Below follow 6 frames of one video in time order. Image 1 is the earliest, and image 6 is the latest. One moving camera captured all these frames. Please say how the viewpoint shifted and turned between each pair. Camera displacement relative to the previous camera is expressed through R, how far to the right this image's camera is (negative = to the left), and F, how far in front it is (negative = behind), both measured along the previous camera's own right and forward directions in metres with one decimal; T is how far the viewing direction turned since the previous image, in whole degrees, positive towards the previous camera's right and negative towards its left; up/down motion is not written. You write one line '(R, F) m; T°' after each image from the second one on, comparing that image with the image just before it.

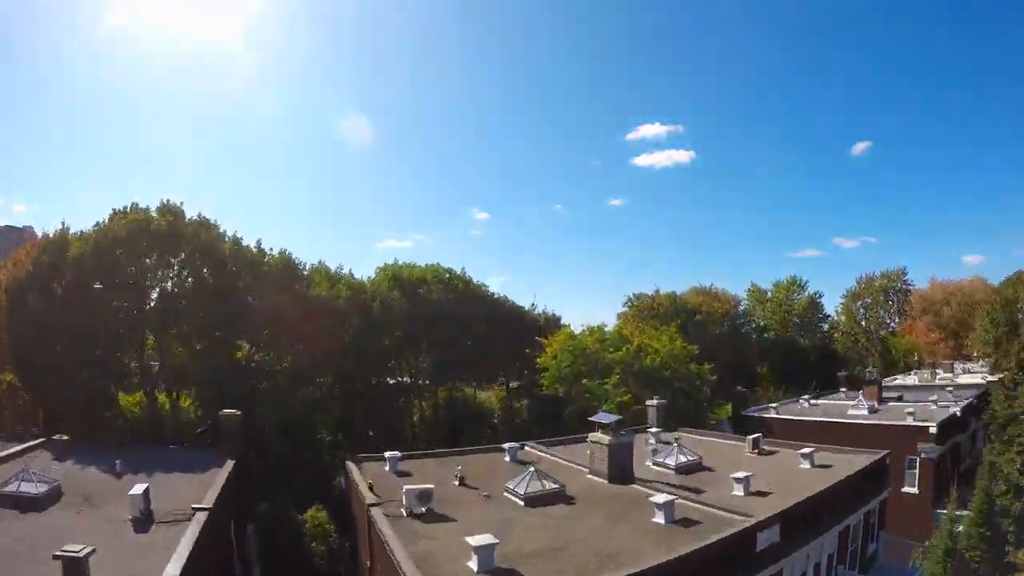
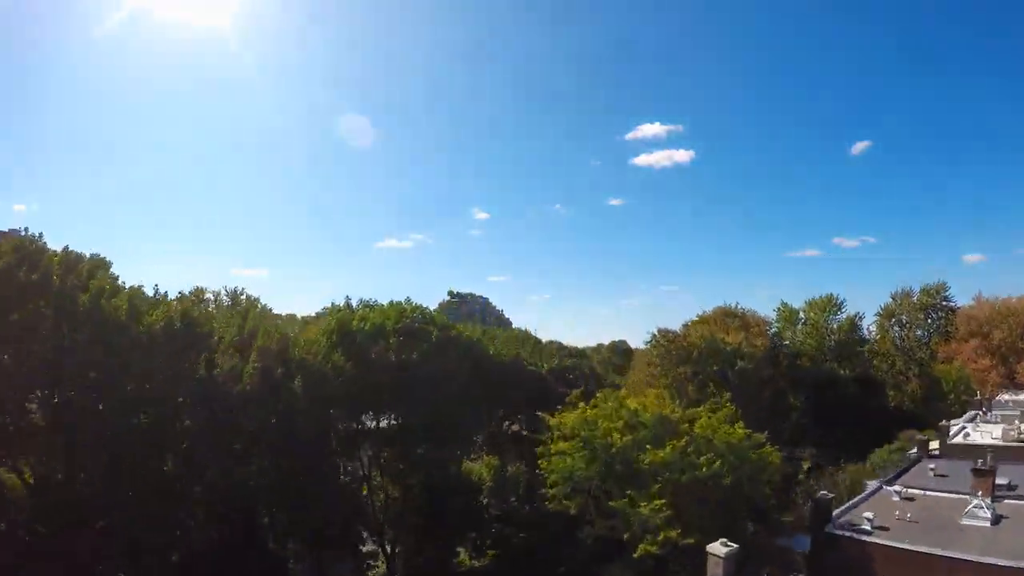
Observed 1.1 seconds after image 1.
(+0.3, +6.4) m; 0°
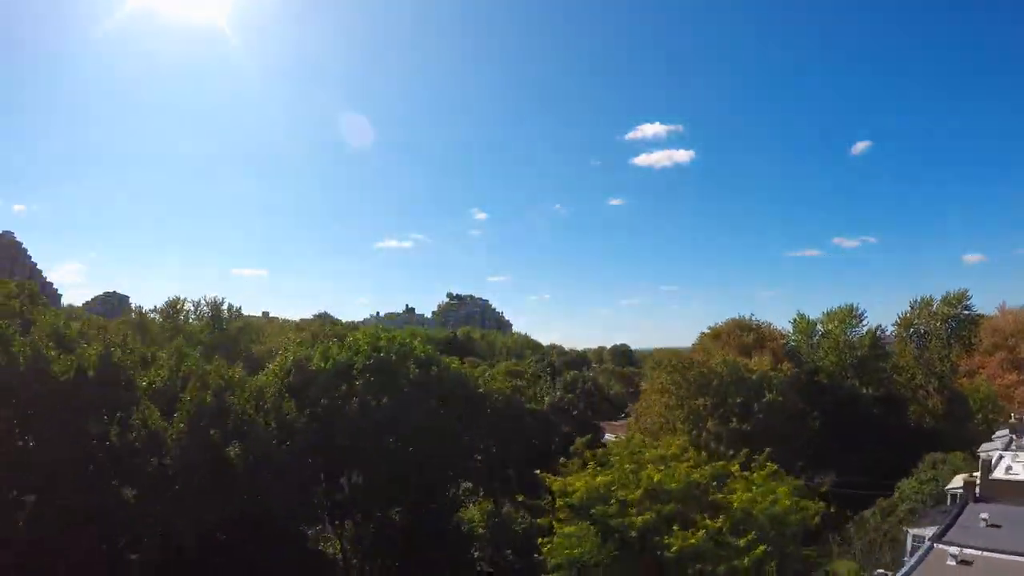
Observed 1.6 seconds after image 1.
(+0.1, +2.8) m; 0°
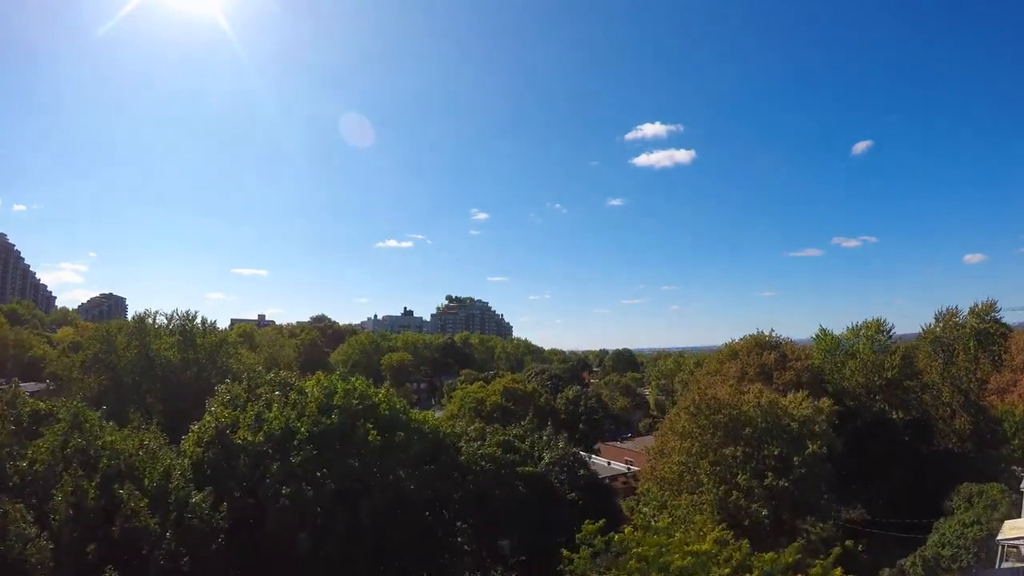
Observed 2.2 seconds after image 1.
(+0.2, +3.4) m; 0°
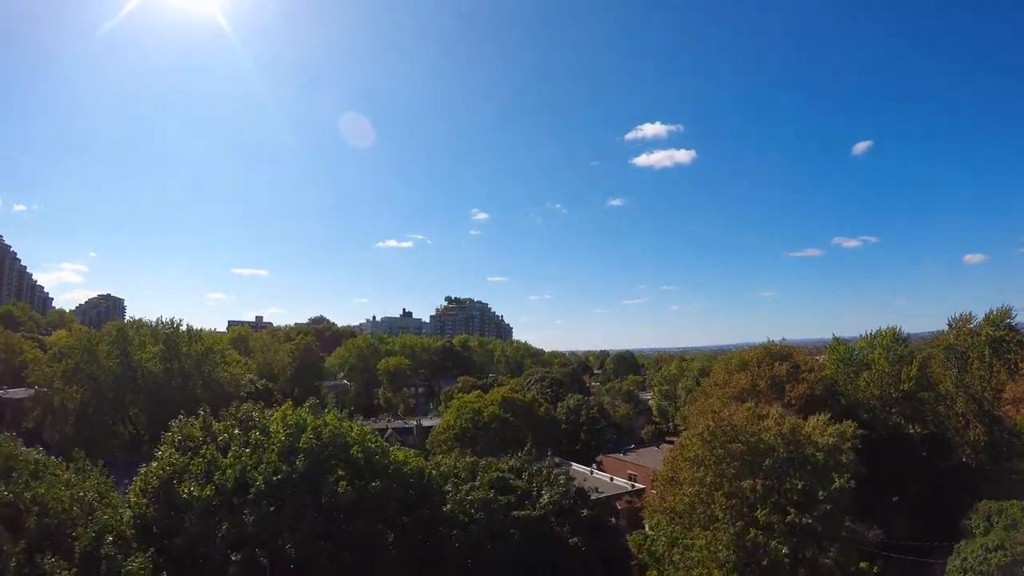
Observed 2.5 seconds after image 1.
(+0.1, +1.7) m; 0°
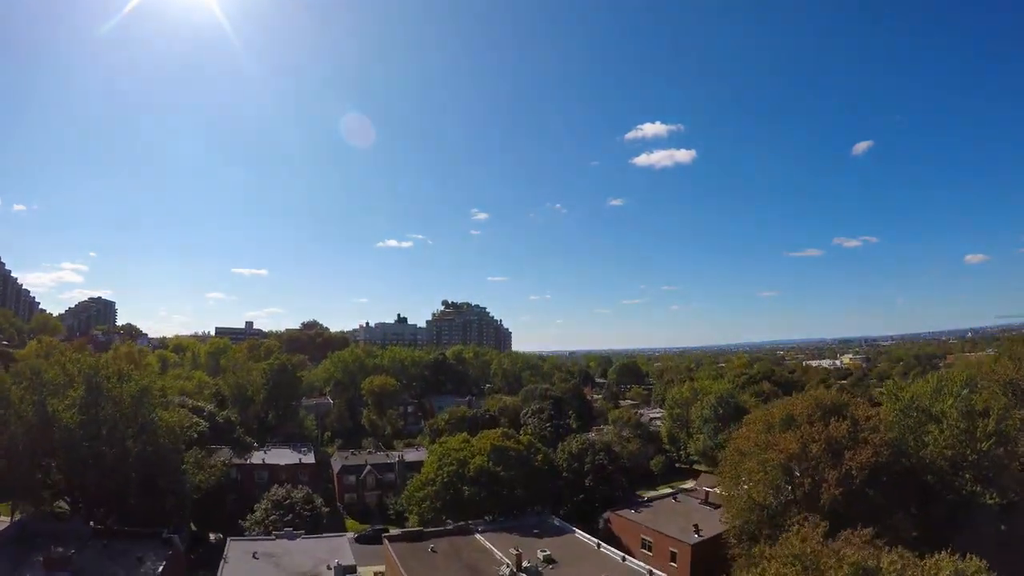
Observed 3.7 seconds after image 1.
(+0.5, +6.5) m; 0°
